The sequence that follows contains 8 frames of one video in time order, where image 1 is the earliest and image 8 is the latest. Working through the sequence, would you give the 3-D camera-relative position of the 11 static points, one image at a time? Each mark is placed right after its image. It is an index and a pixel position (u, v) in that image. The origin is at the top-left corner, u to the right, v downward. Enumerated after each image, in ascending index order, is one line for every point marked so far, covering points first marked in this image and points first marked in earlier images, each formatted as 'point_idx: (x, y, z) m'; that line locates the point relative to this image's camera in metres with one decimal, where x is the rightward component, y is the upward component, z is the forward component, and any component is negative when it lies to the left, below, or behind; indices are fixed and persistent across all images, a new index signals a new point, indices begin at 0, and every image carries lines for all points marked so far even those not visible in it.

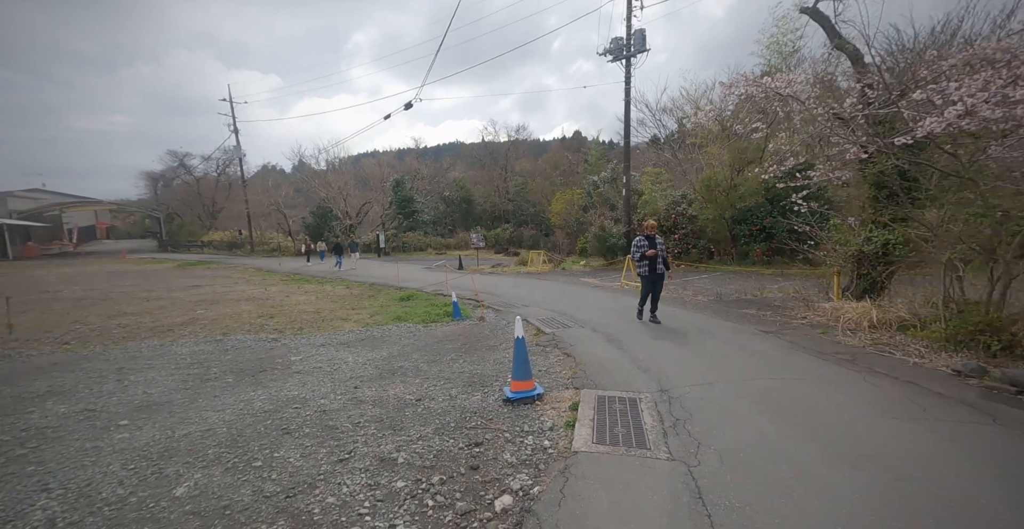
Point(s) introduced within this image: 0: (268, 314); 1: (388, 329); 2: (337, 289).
0: (-6.5, -1.4, +13.2) m
1: (-2.7, -1.4, +10.9) m
2: (-6.8, -1.0, +19.4) m
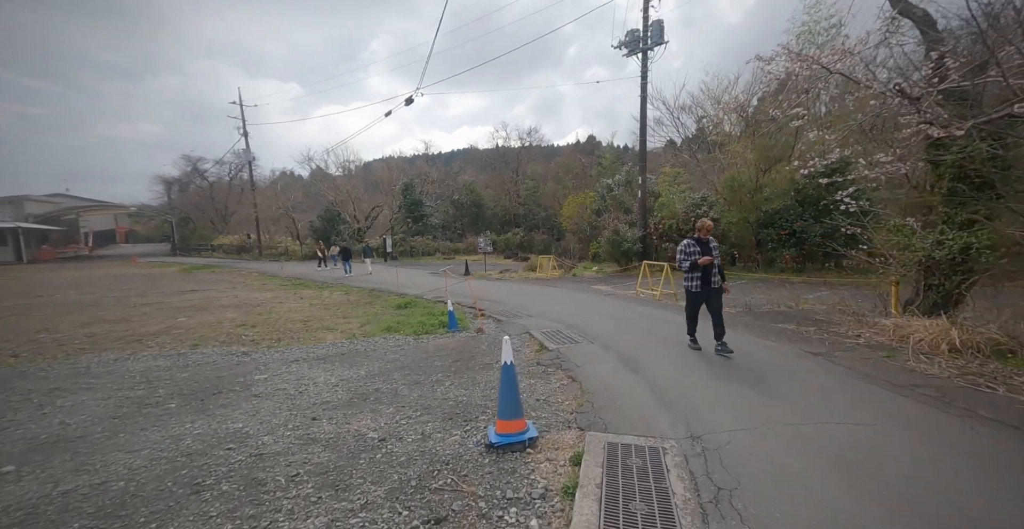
0: (-6.4, -1.5, +12.2) m
1: (-2.7, -1.5, +9.8) m
2: (-6.6, -1.2, +18.5) m
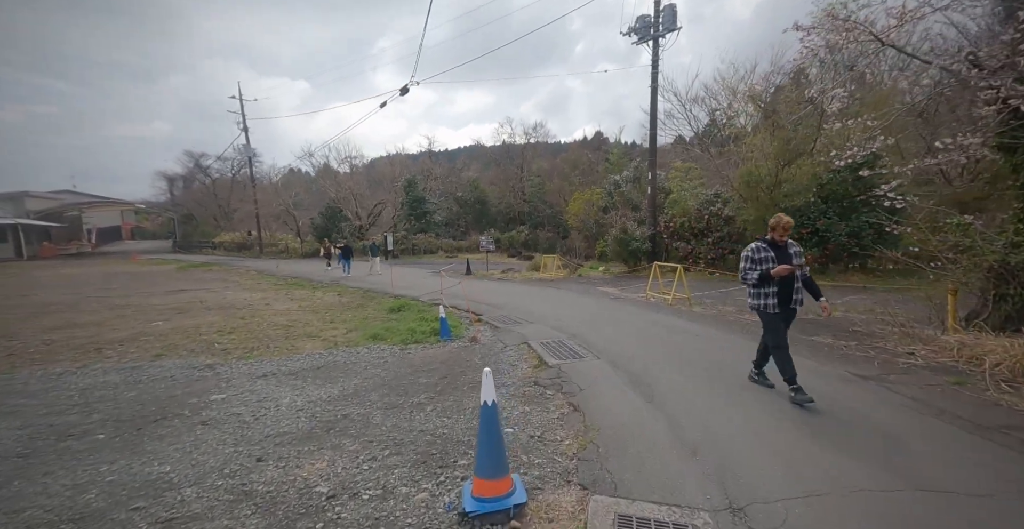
0: (-6.4, -1.5, +11.3) m
1: (-2.7, -1.5, +8.8) m
2: (-6.5, -1.1, +17.6) m
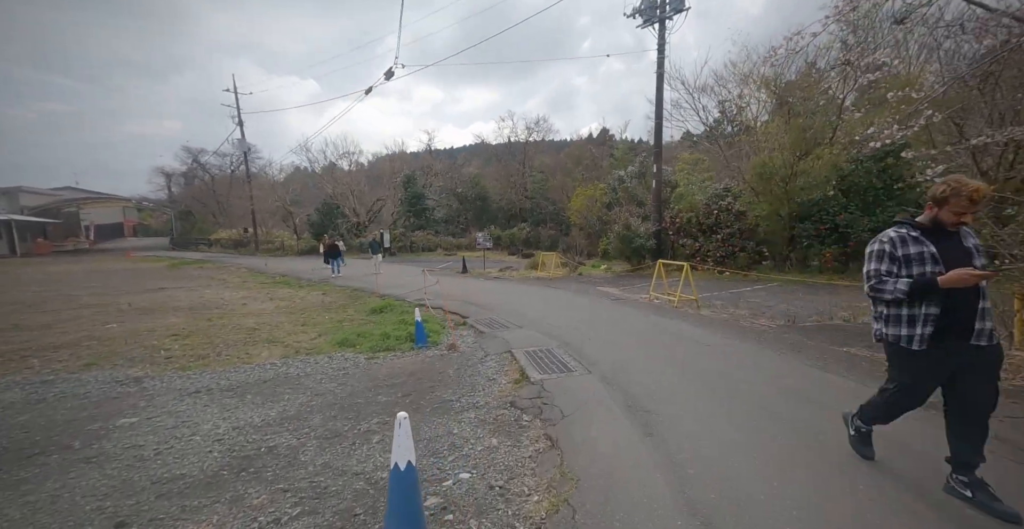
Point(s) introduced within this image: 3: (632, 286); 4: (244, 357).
0: (-6.7, -1.5, +10.3) m
1: (-3.0, -1.5, +7.7) m
2: (-6.7, -1.1, +16.5) m
3: (+3.2, -0.6, +13.2) m
4: (-4.3, -1.5, +8.0) m
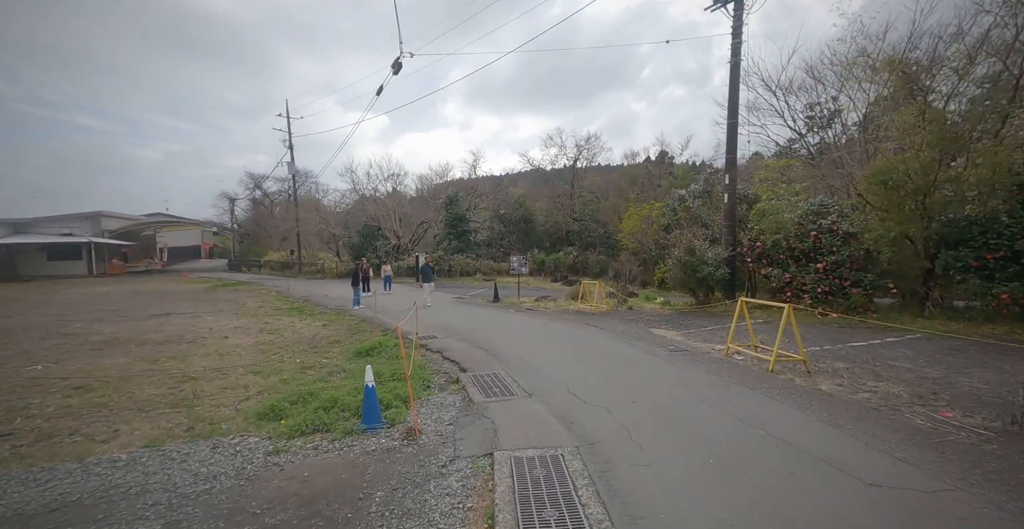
0: (-6.5, -1.9, +7.8) m
1: (-3.1, -1.9, +4.9) m
2: (-5.8, -1.8, +14.0) m
3: (+3.7, -1.3, +9.7) m
4: (-4.4, -1.8, +5.3) m
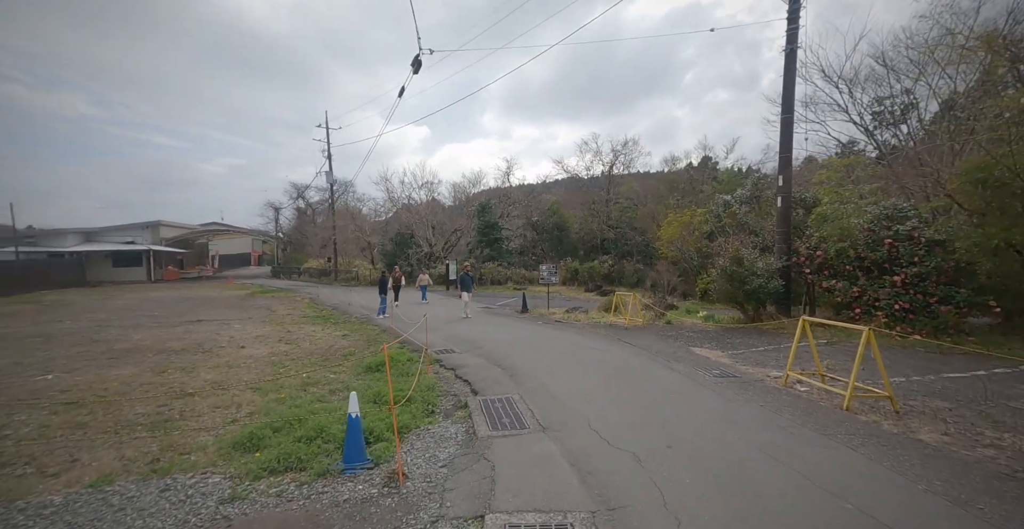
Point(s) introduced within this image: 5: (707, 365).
0: (-6.2, -2.0, +7.4) m
1: (-3.1, -1.9, +4.2) m
2: (-5.0, -2.0, +13.5) m
3: (+4.1, -1.5, +8.4) m
4: (-4.3, -1.9, +4.7) m
5: (+3.0, -1.6, +7.6) m
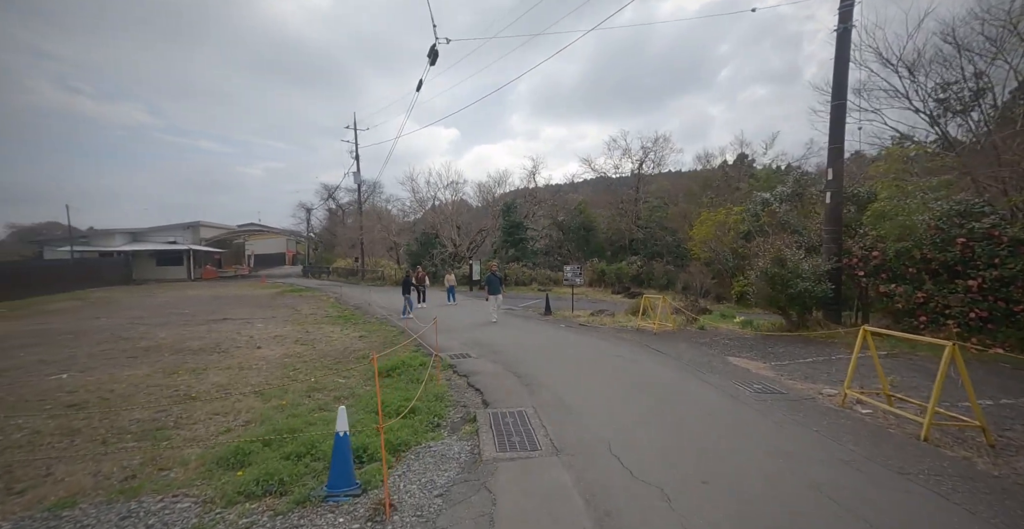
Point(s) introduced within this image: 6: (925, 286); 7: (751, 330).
0: (-6.0, -2.0, +7.1) m
1: (-3.1, -1.9, +3.7) m
2: (-4.5, -2.0, +13.1) m
3: (+4.3, -1.5, +7.6) m
4: (-4.3, -1.9, +4.3) m
5: (+3.2, -1.6, +6.8) m
6: (+7.0, -0.3, +8.5) m
7: (+5.0, -1.4, +10.4) m
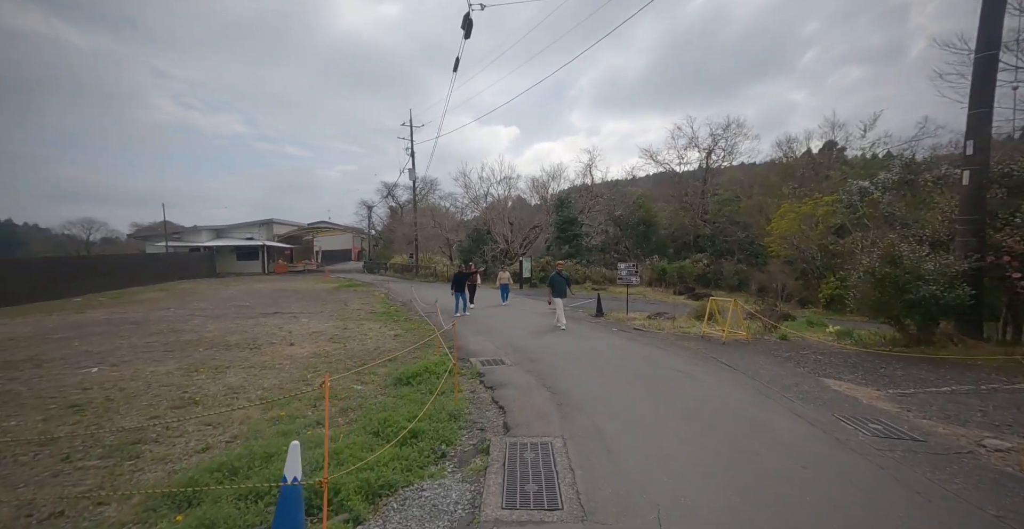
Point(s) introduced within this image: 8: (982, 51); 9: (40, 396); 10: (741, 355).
0: (-5.6, -1.9, +6.5) m
1: (-3.0, -1.8, +2.8) m
2: (-3.3, -1.9, +12.3) m
3: (+4.7, -1.4, +5.8) m
4: (-4.2, -1.8, +3.5) m
5: (+3.5, -1.6, +5.1) m
6: (+7.5, -0.3, +6.3) m
7: (+5.7, -1.4, +8.5) m
8: (+7.3, +3.3, +7.7) m
9: (-7.2, -1.8, +7.4) m
10: (+3.8, -1.5, +8.2) m
